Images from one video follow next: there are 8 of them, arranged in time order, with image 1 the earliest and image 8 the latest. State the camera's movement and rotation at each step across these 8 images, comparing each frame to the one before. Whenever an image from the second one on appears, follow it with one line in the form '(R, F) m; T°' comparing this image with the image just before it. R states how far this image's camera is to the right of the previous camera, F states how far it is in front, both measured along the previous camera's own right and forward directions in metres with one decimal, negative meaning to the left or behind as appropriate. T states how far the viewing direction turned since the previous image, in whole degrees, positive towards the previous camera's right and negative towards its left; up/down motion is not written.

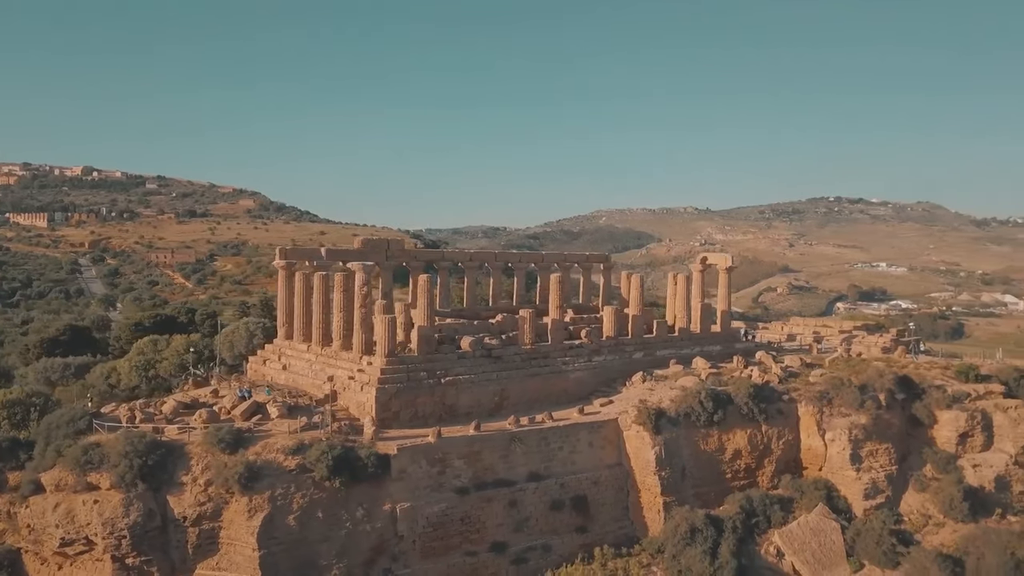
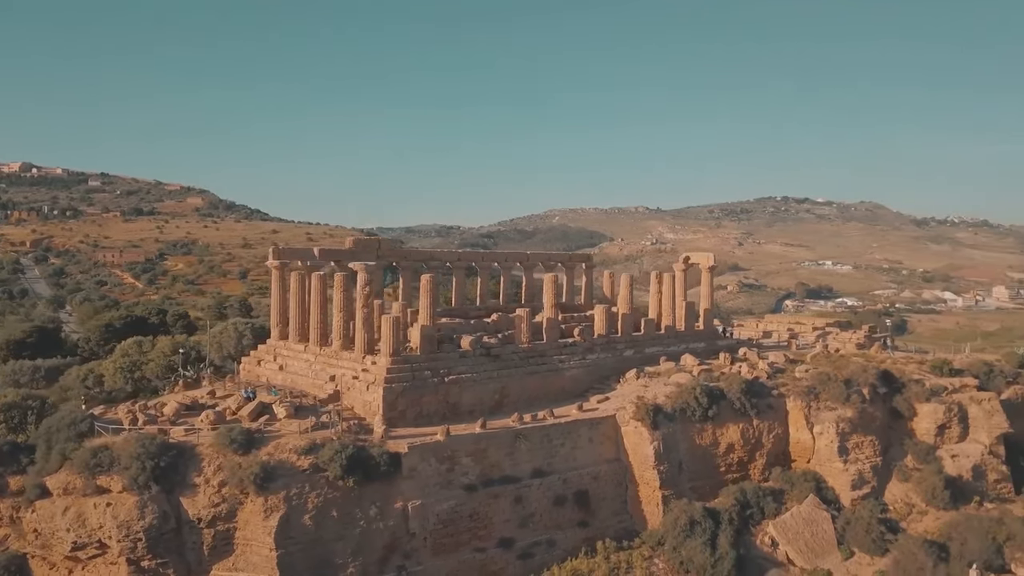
(-1.0, -0.2) m; +3°
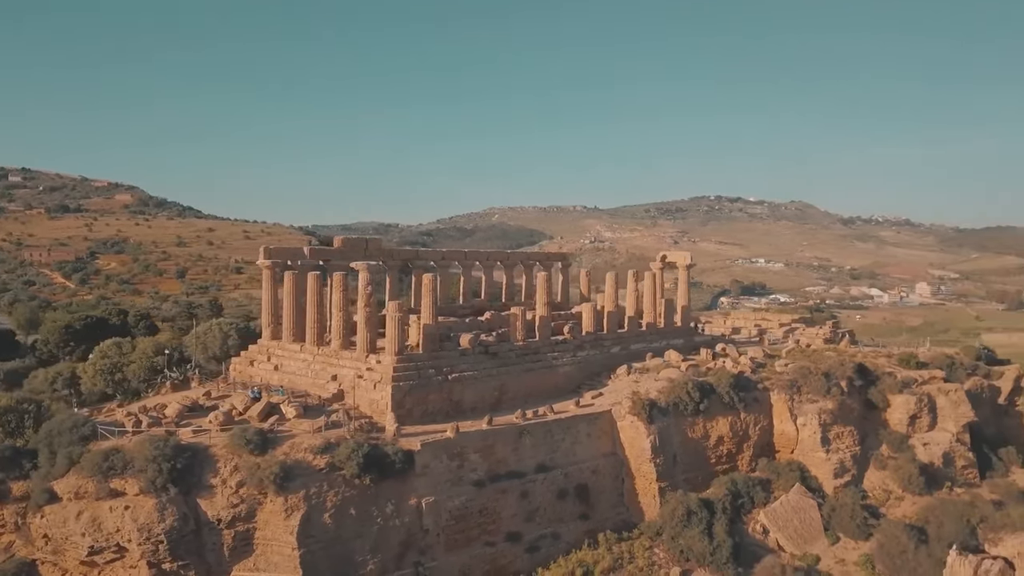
(-1.3, -0.2) m; +4°
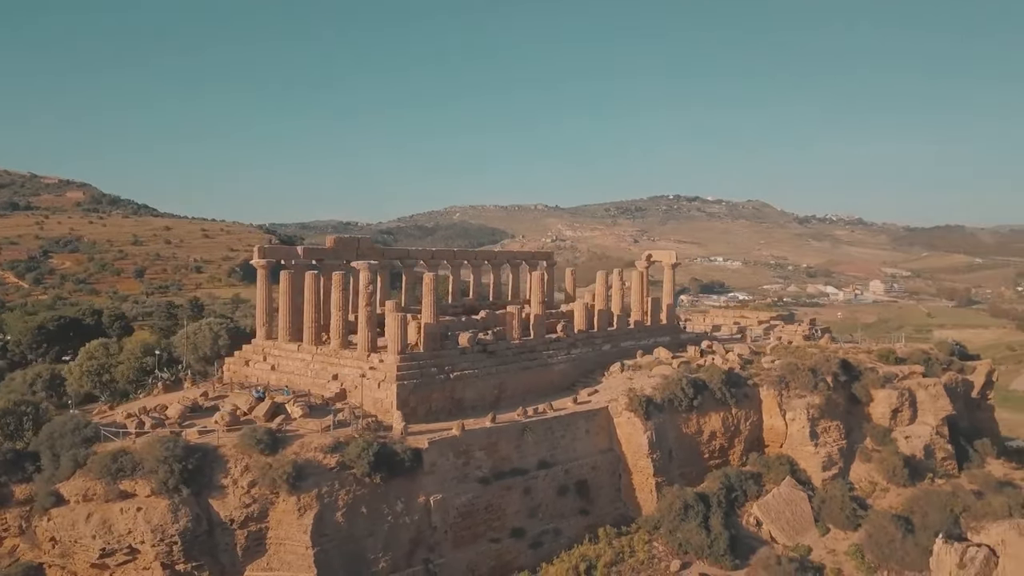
(-0.8, -0.2) m; +2°
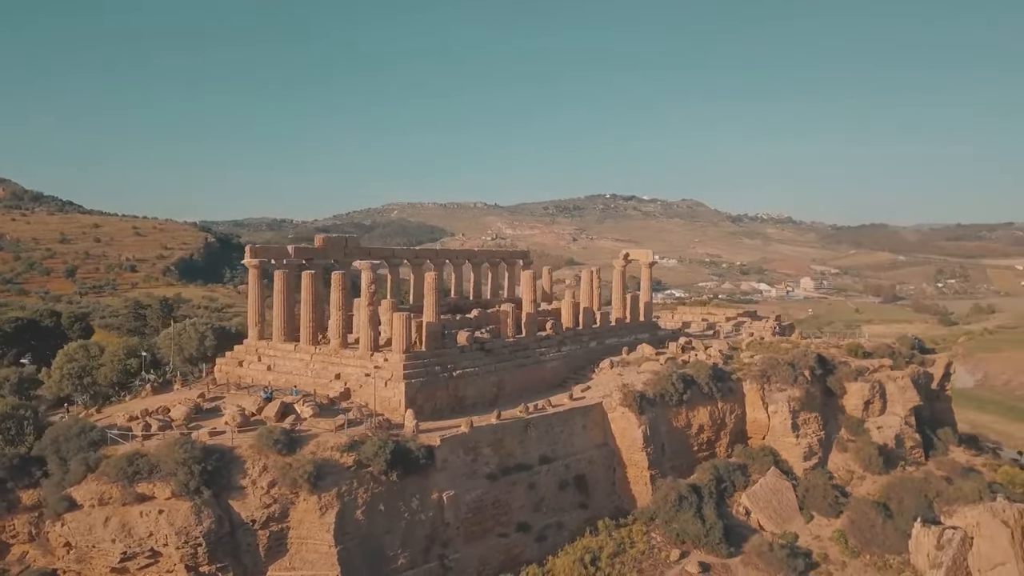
(-1.3, -0.2) m; +4°
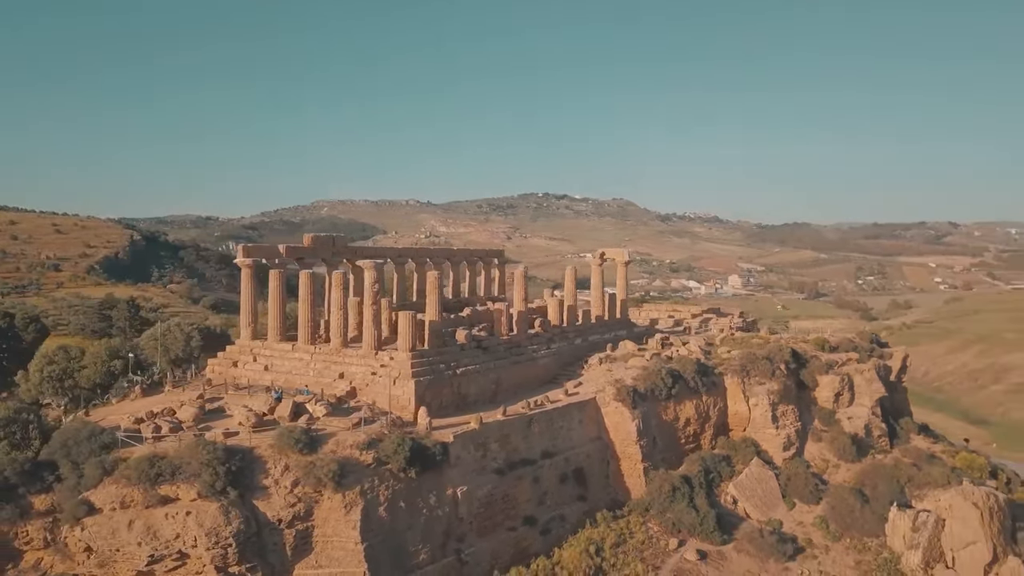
(-1.4, -0.3) m; +4°
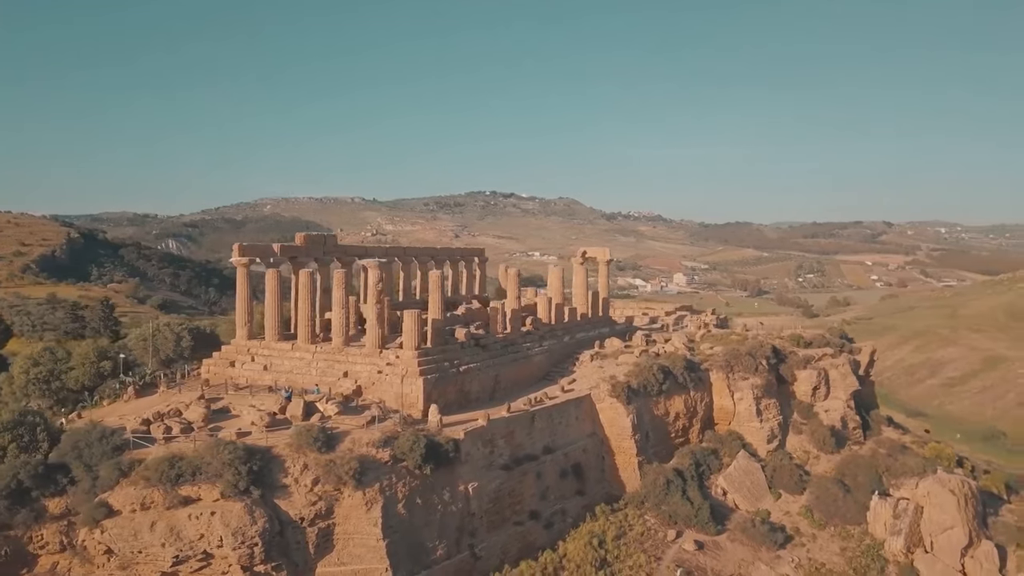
(-1.2, -0.3) m; +3°
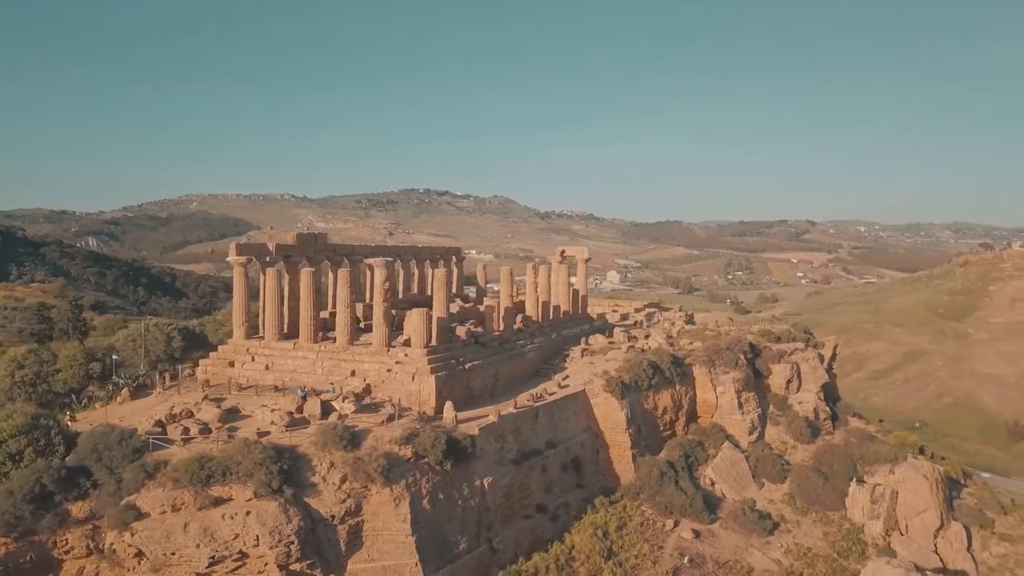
(-1.5, -0.3) m; +4°
